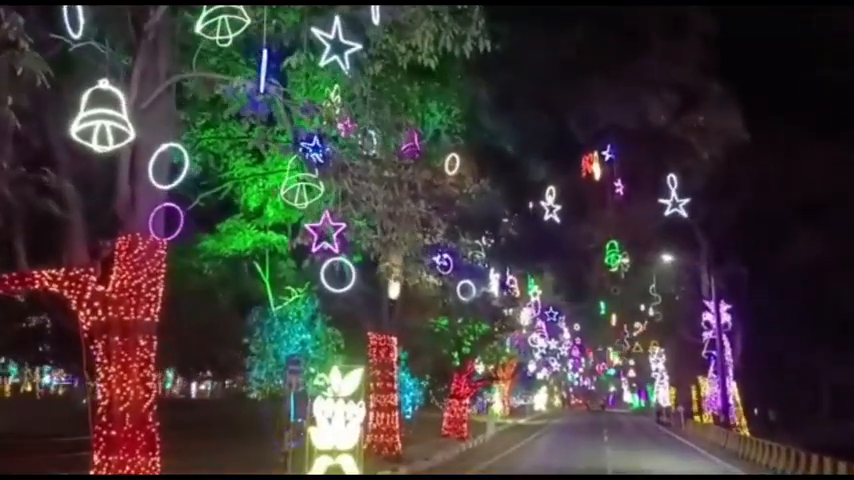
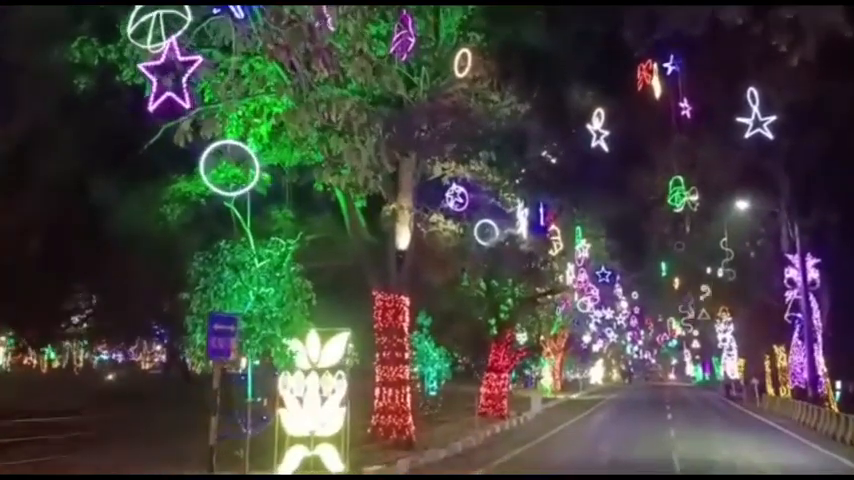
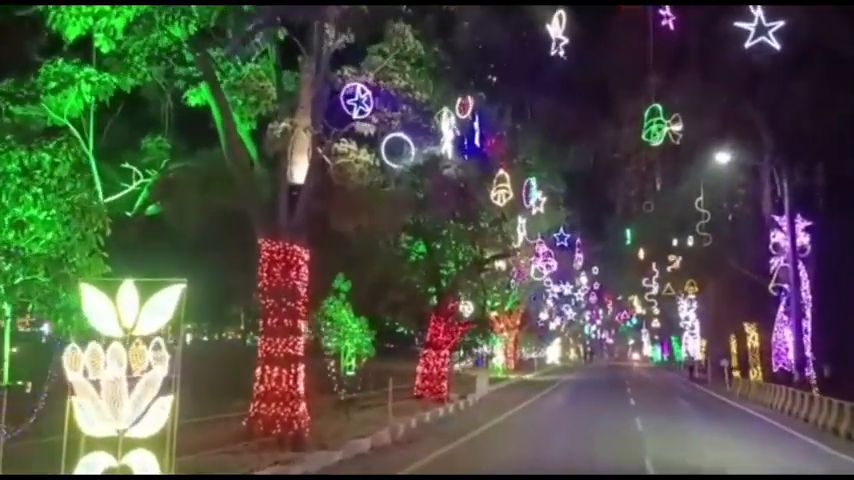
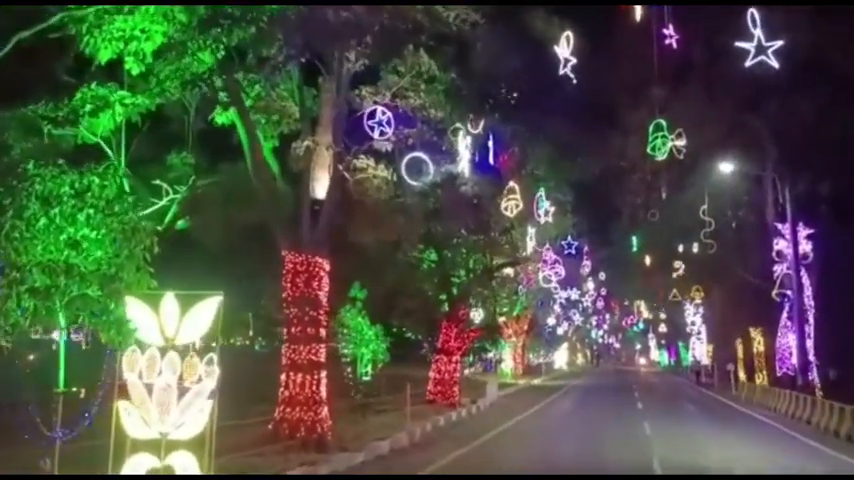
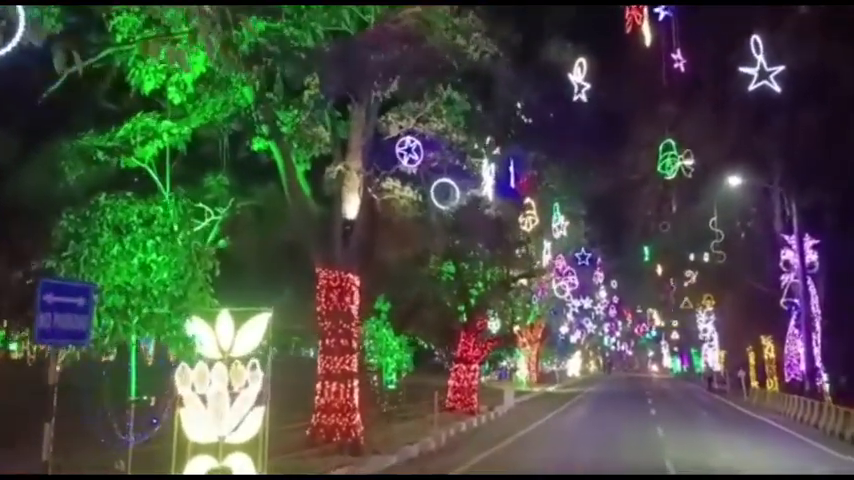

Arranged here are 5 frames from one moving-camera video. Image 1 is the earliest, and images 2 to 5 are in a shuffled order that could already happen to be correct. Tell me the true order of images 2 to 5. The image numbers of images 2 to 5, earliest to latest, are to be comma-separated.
2, 5, 4, 3
